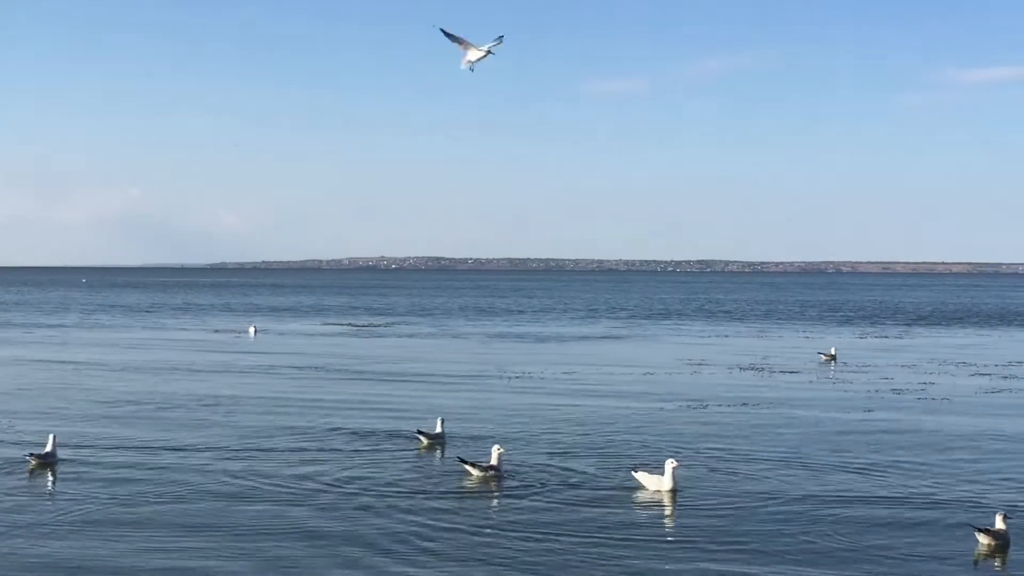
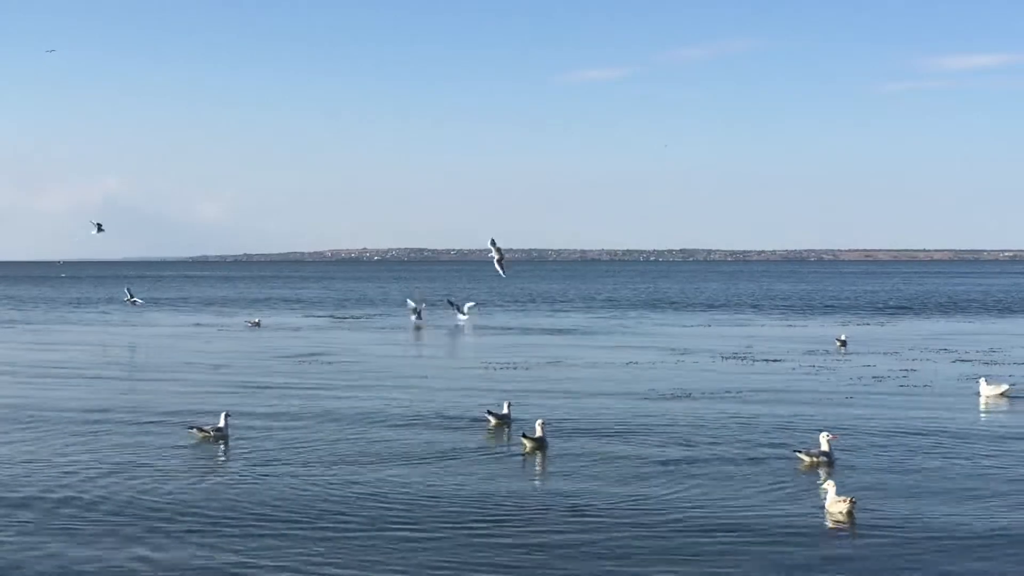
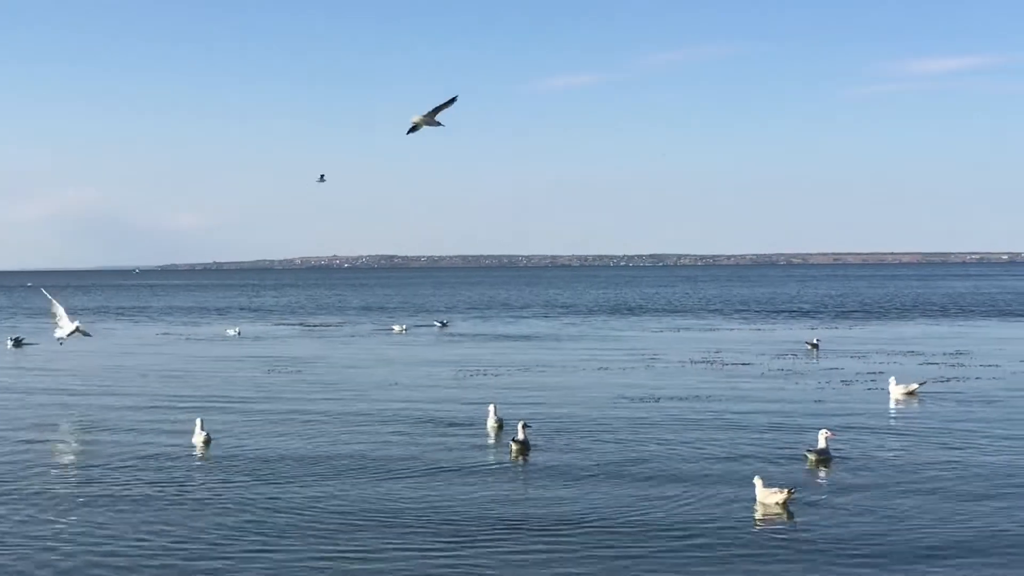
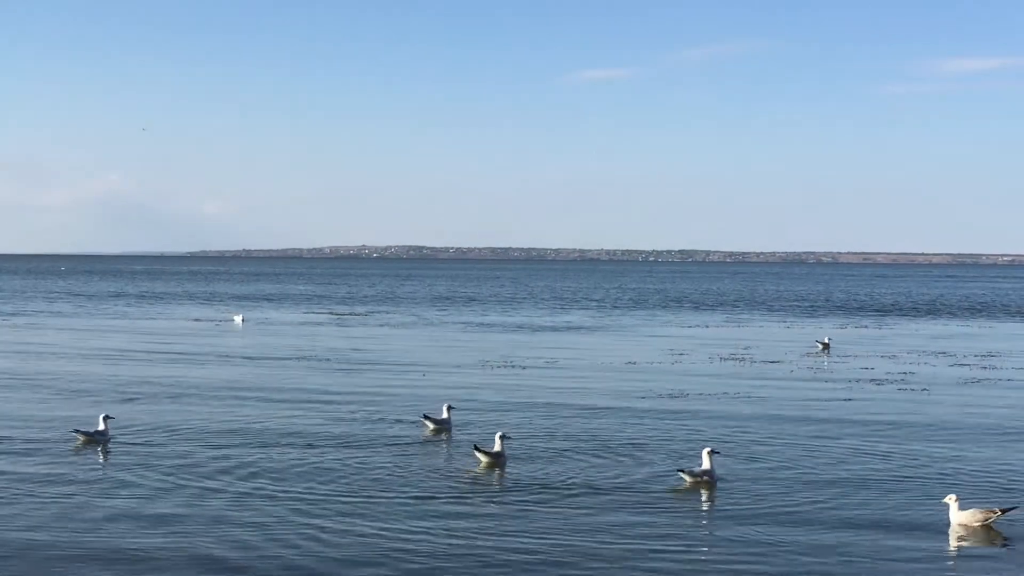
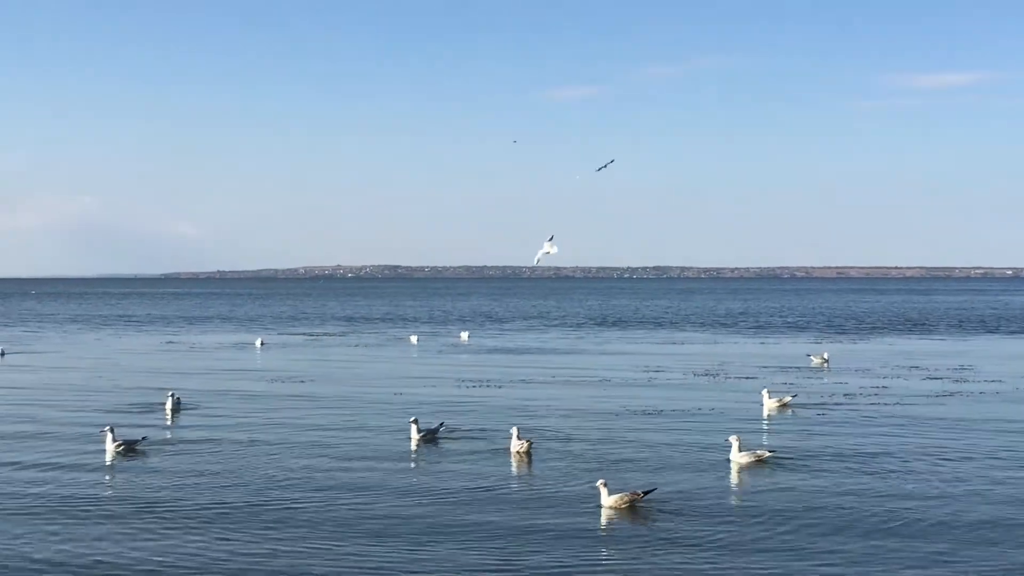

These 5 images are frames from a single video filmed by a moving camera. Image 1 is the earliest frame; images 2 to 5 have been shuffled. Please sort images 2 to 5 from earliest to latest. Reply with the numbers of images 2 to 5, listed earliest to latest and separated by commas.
4, 2, 3, 5
